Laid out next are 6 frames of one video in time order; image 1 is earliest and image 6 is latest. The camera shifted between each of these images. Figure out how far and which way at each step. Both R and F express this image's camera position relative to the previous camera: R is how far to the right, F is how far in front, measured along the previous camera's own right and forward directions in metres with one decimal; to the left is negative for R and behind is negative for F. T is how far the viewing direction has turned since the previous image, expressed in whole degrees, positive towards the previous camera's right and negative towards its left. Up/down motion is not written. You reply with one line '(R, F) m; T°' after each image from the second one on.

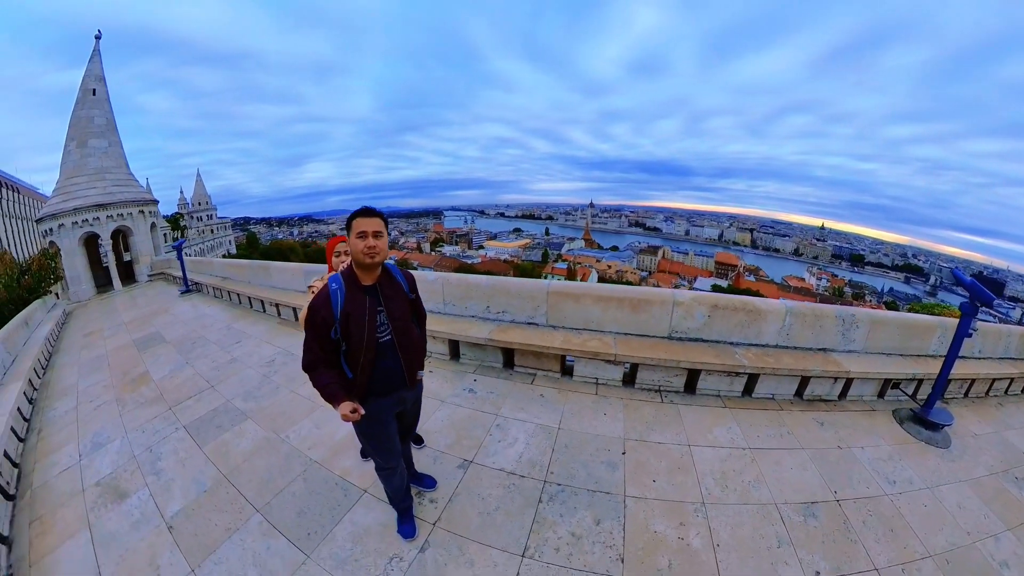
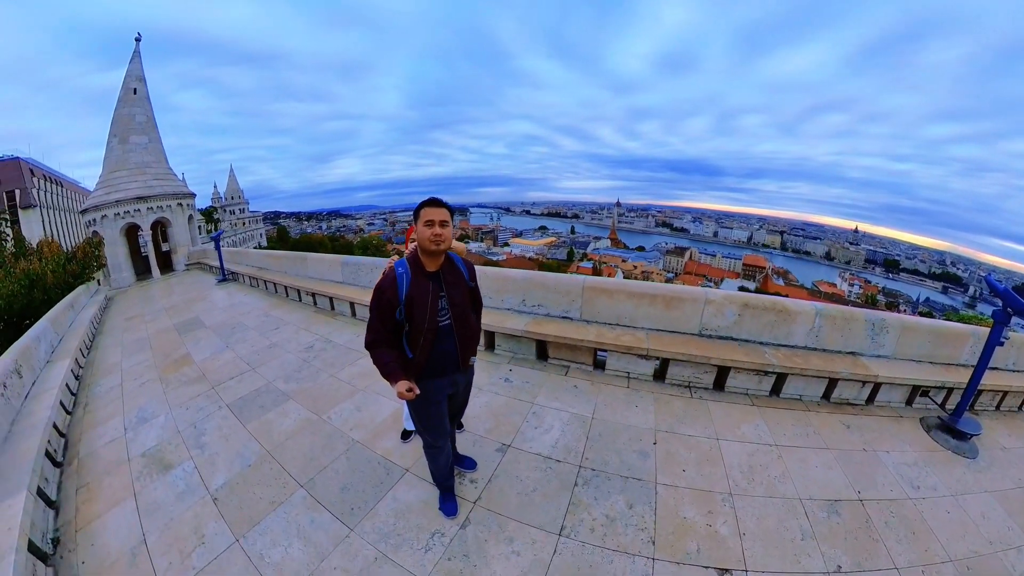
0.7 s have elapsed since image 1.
(-0.1, -0.1) m; -2°
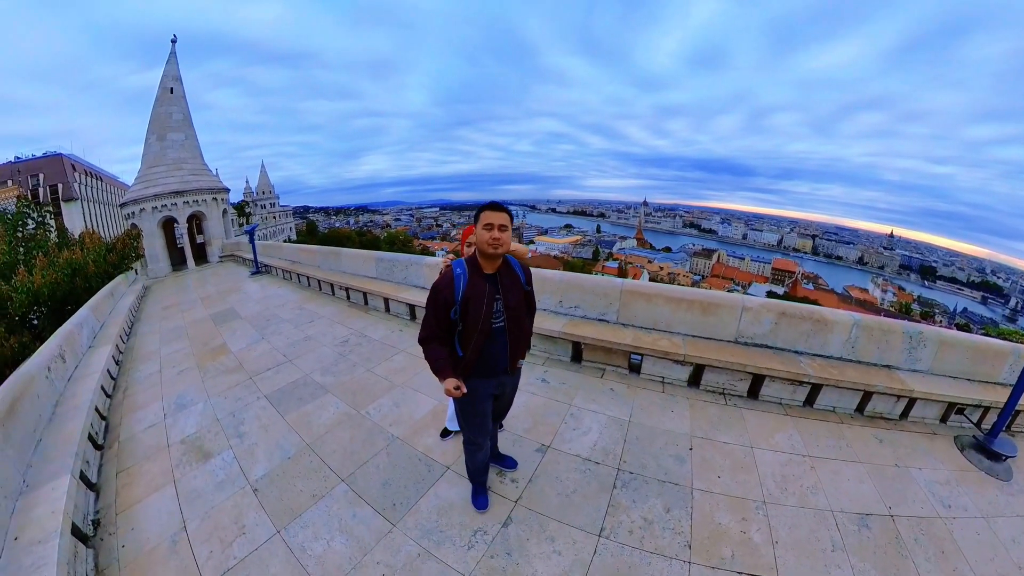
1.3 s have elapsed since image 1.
(-0.2, -0.1) m; -2°
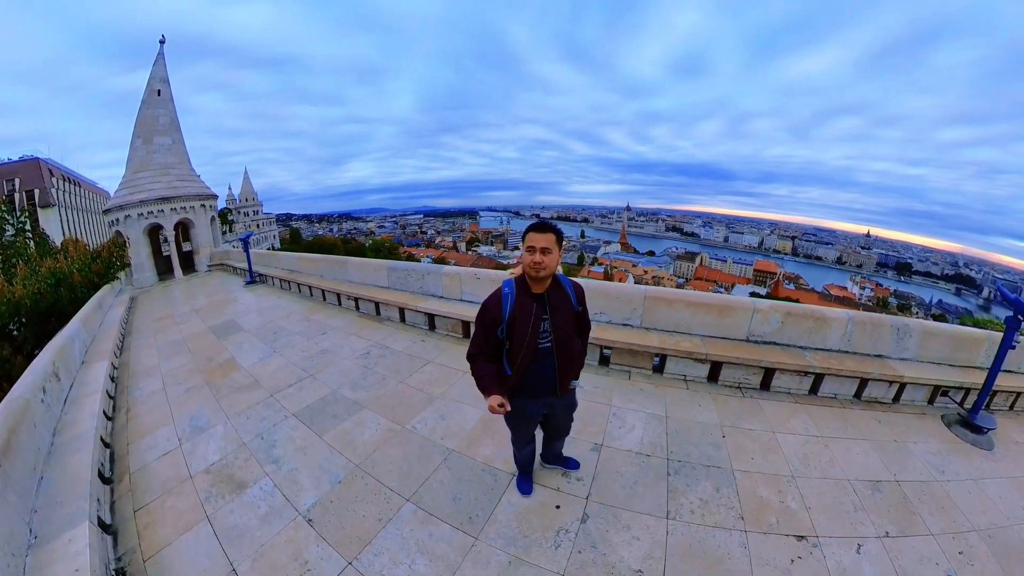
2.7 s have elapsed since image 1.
(-0.4, -0.2) m; +2°
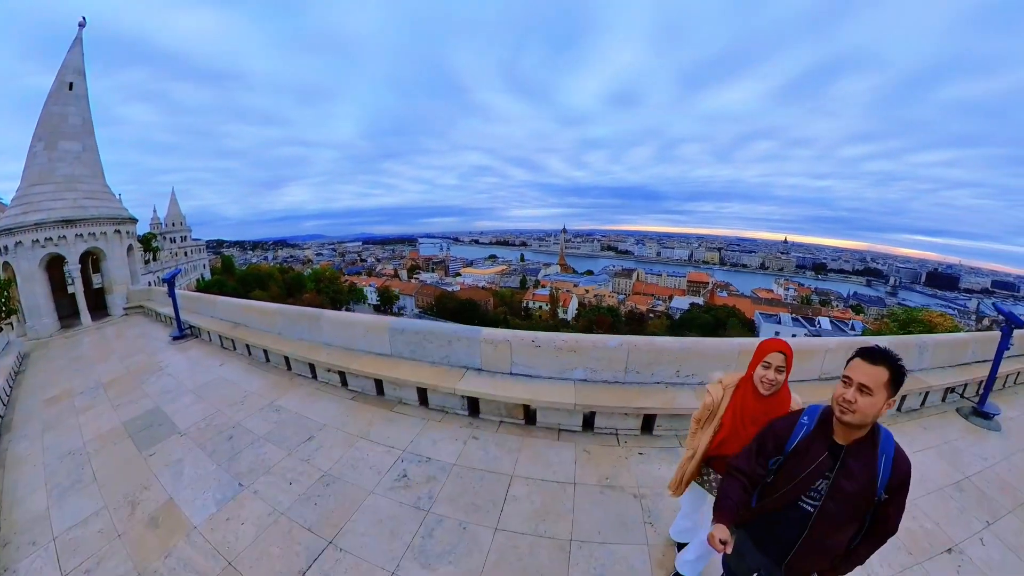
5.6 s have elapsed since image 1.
(-0.9, +0.5) m; +8°
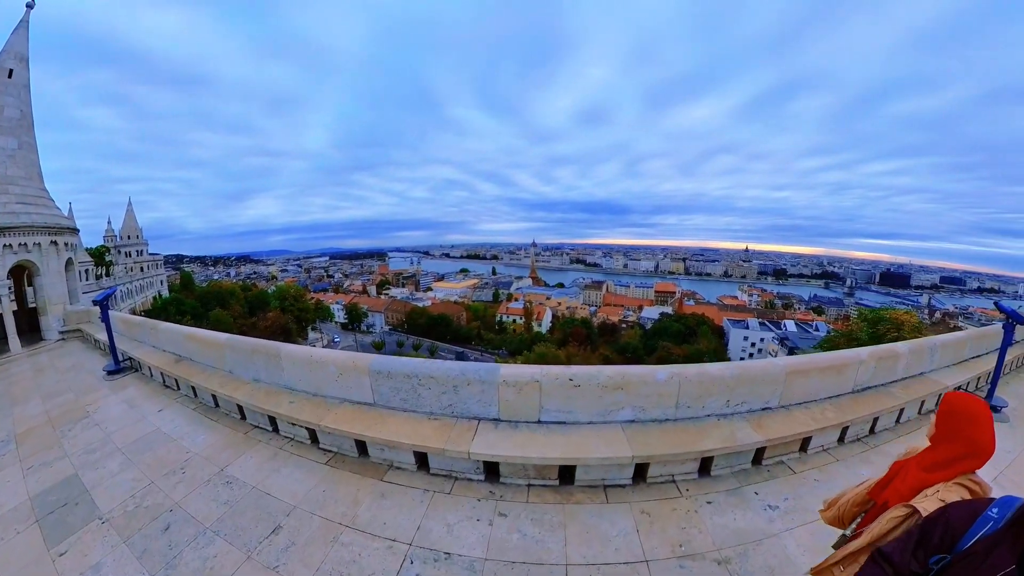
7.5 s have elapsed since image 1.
(-0.5, +0.6) m; +5°
